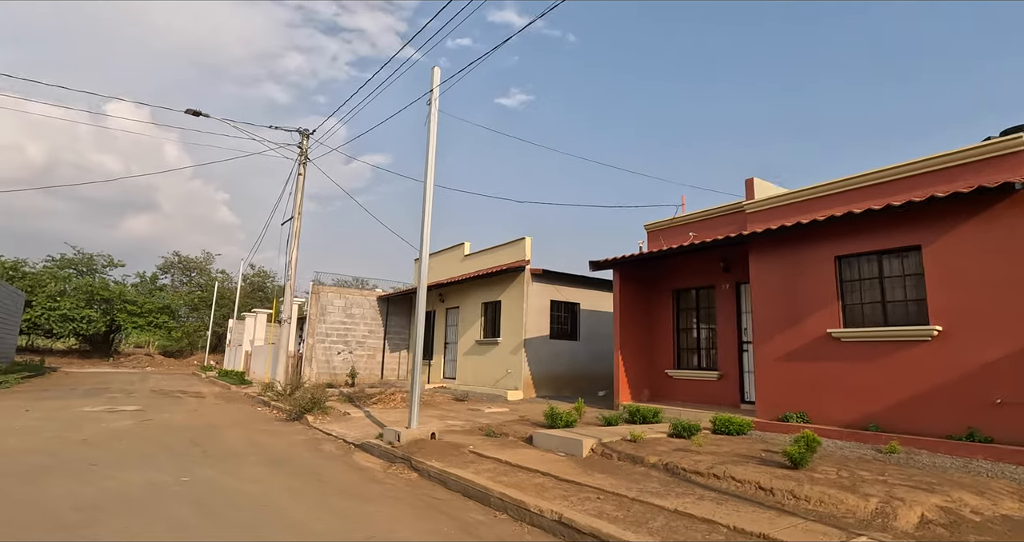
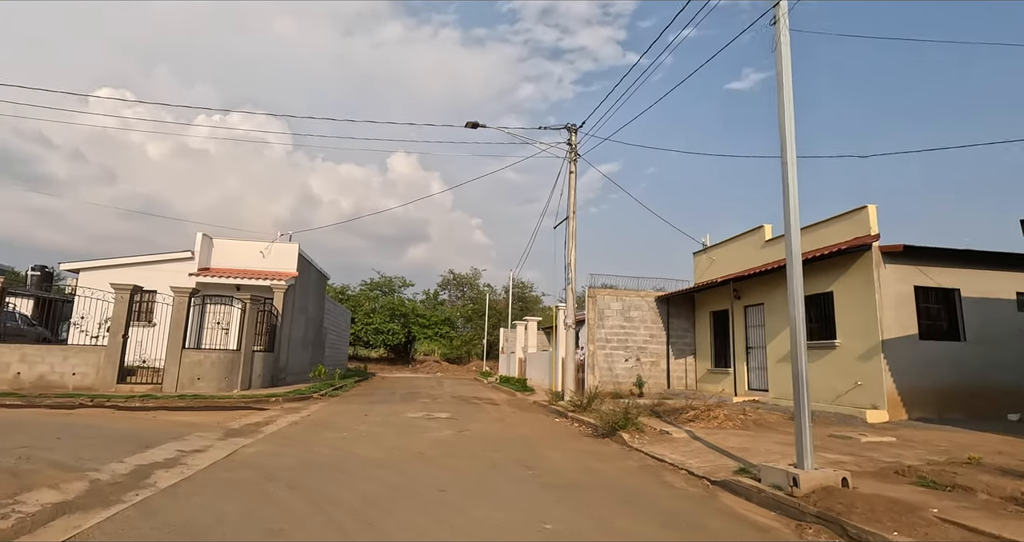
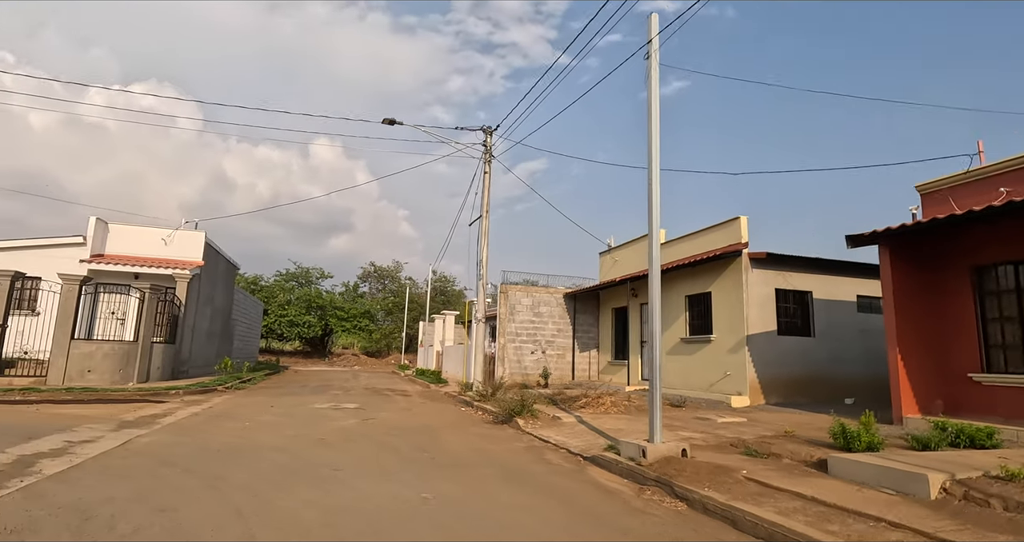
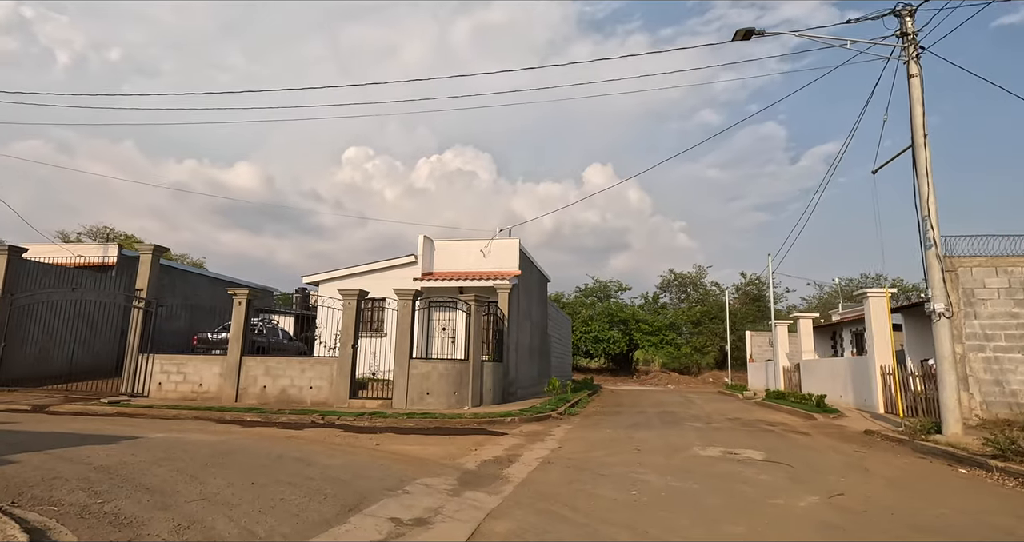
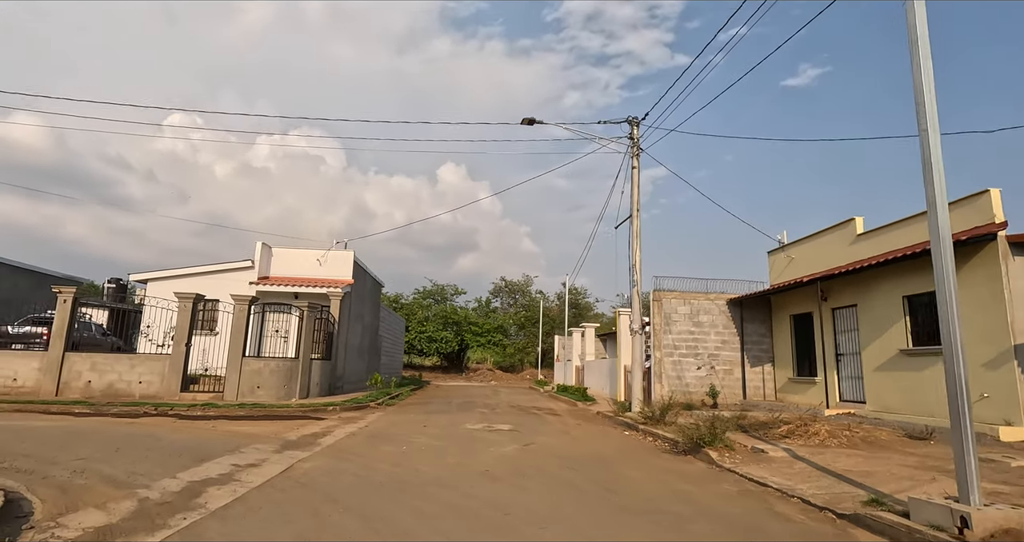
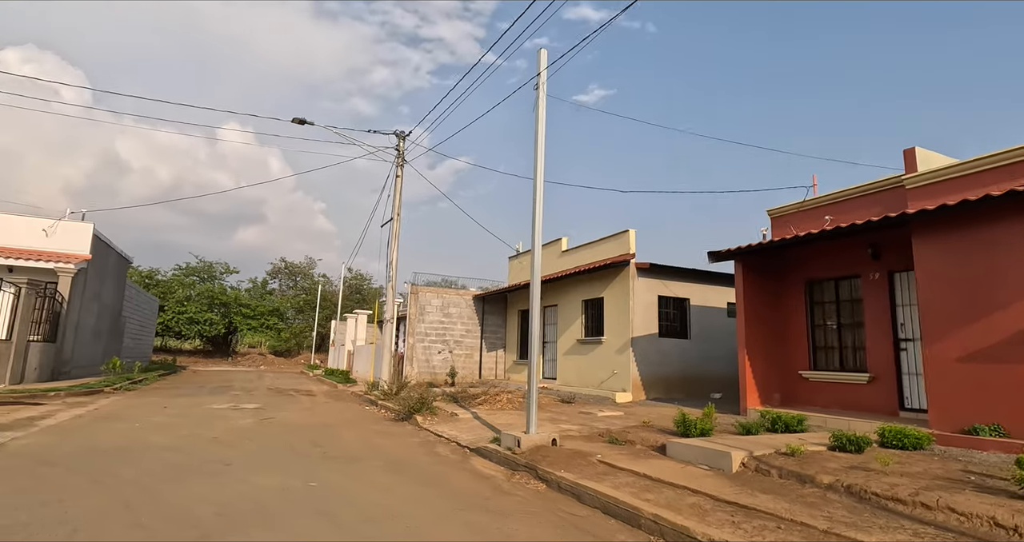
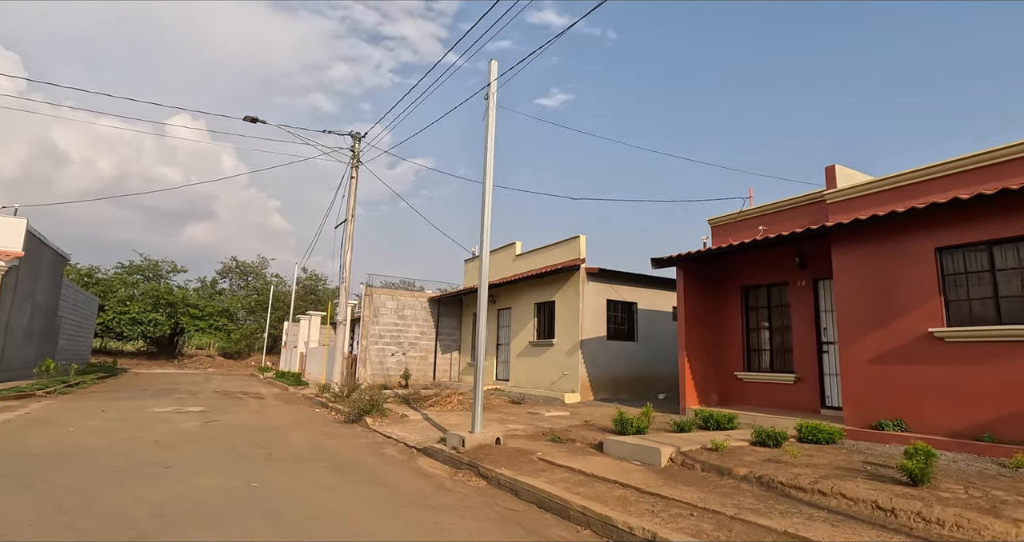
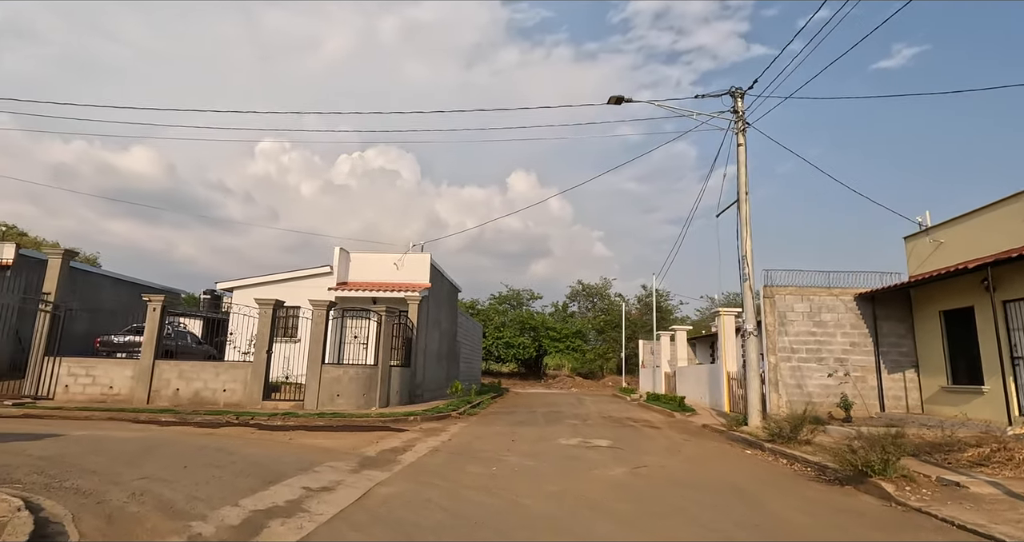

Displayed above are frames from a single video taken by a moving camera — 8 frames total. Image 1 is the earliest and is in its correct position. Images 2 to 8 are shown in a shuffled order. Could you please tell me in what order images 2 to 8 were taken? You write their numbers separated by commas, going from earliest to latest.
7, 6, 3, 2, 5, 8, 4
